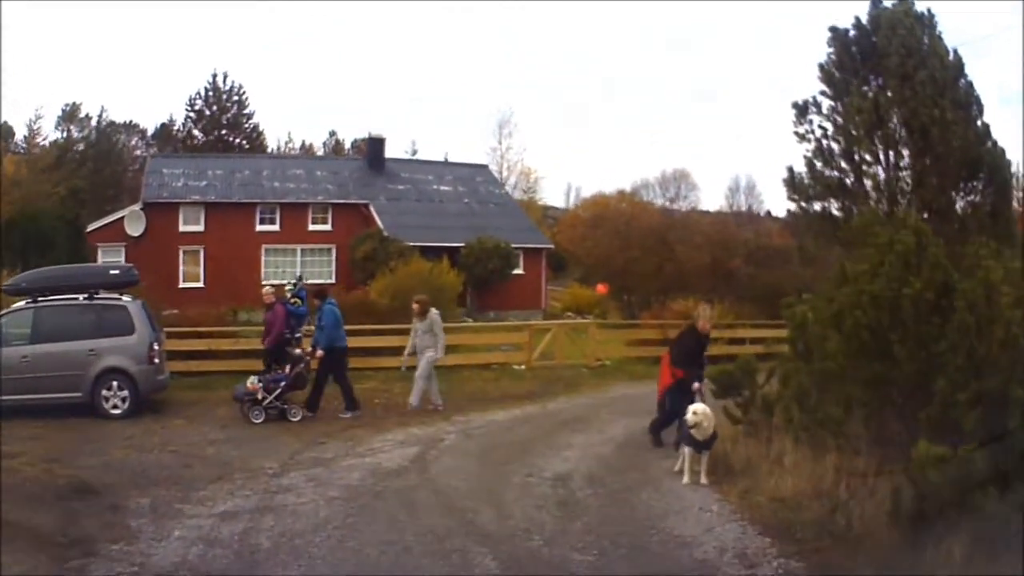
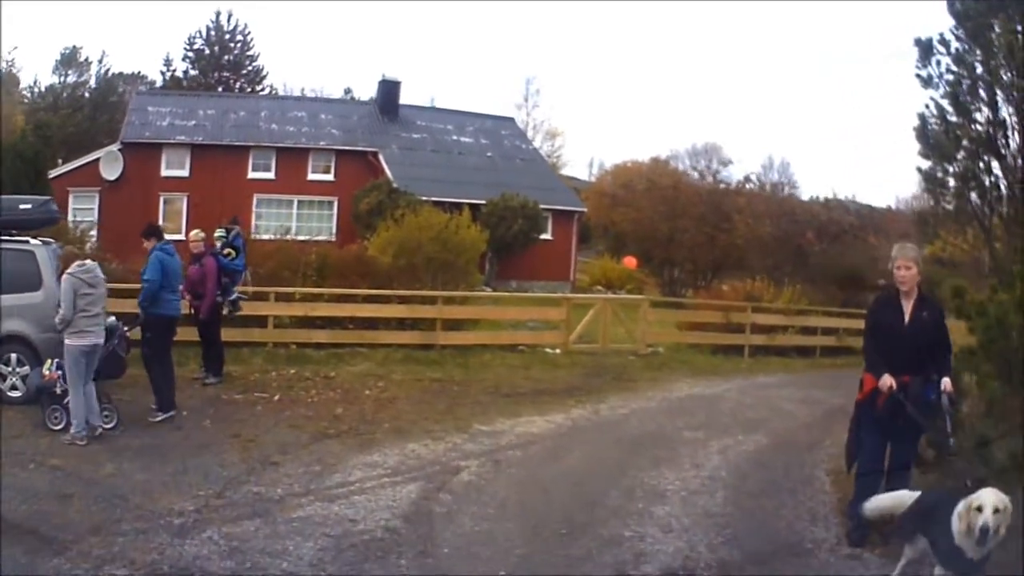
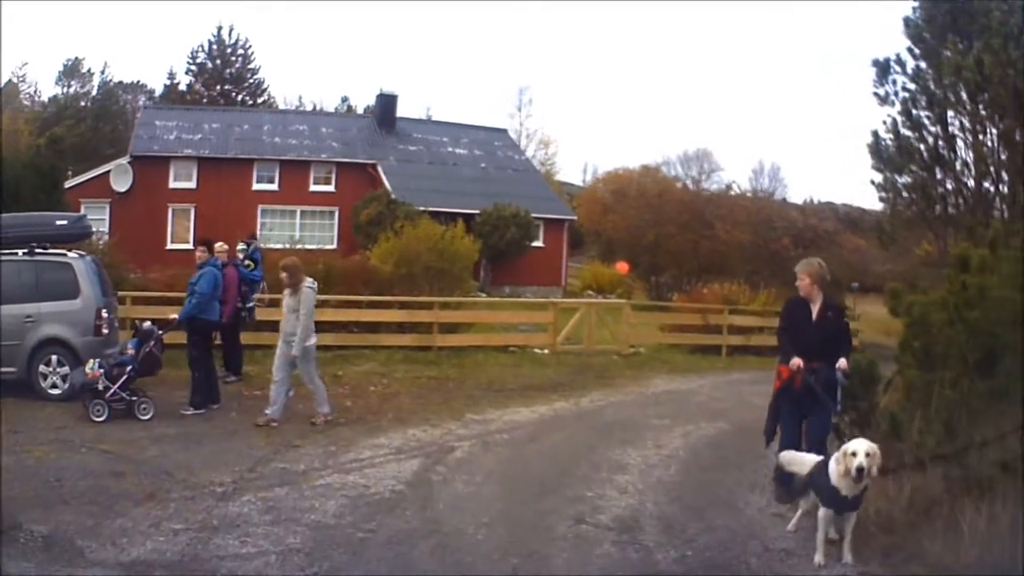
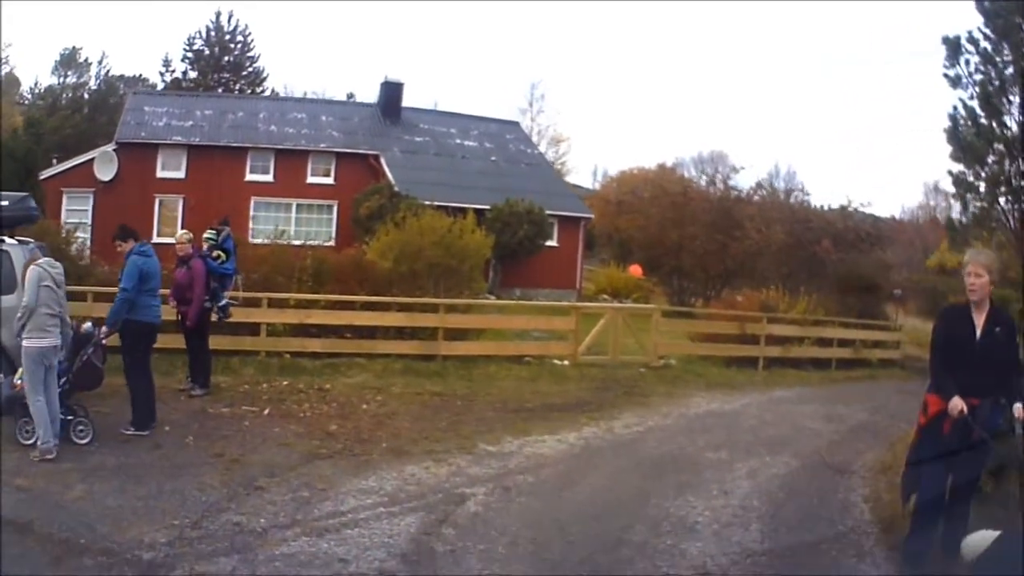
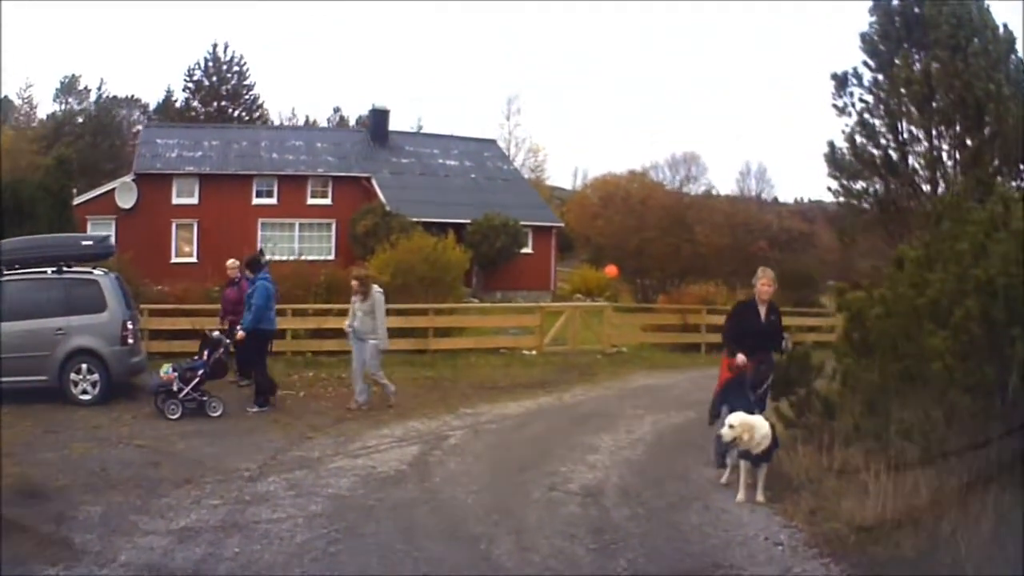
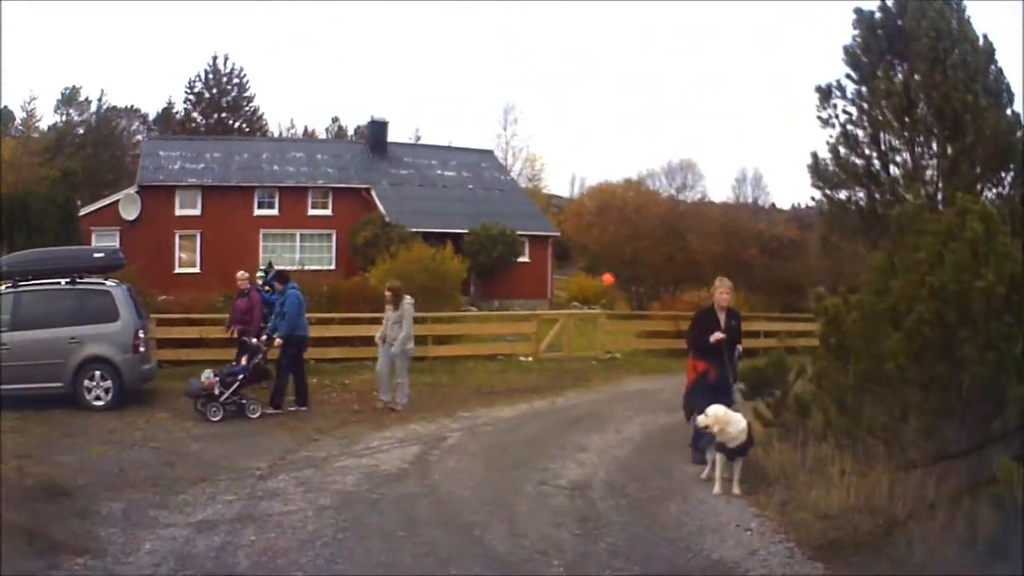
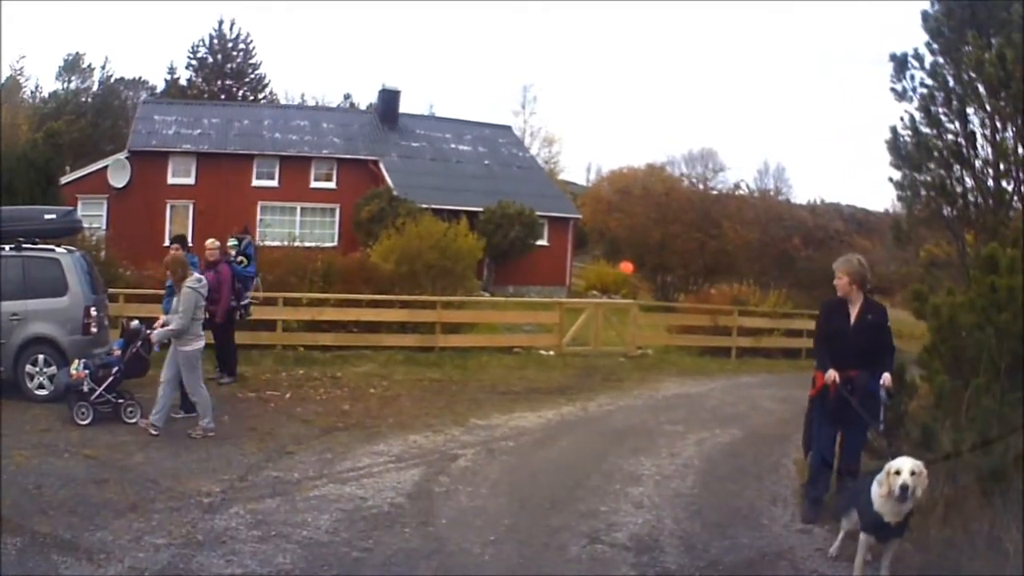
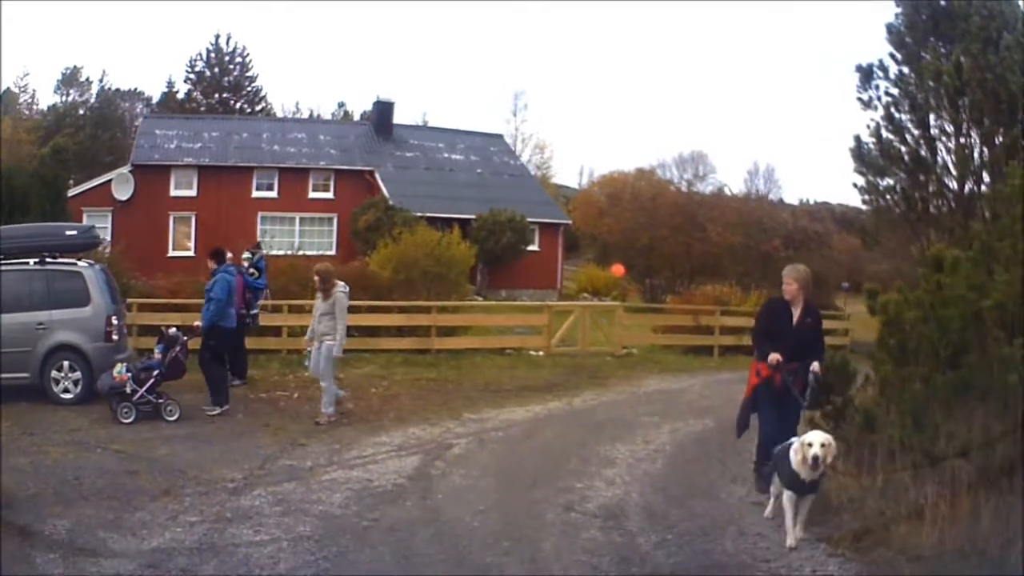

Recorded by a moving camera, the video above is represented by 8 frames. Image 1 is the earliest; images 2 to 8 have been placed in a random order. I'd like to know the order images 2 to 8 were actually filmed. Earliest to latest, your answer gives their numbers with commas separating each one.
6, 5, 8, 3, 7, 2, 4
